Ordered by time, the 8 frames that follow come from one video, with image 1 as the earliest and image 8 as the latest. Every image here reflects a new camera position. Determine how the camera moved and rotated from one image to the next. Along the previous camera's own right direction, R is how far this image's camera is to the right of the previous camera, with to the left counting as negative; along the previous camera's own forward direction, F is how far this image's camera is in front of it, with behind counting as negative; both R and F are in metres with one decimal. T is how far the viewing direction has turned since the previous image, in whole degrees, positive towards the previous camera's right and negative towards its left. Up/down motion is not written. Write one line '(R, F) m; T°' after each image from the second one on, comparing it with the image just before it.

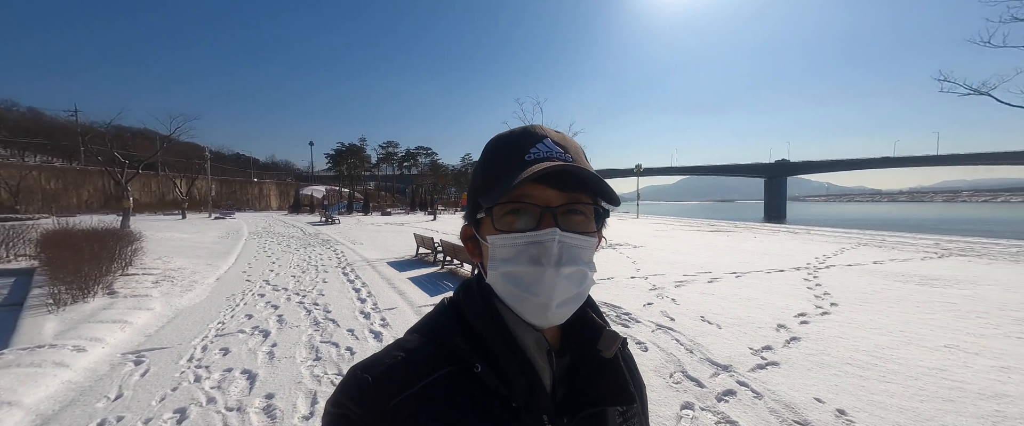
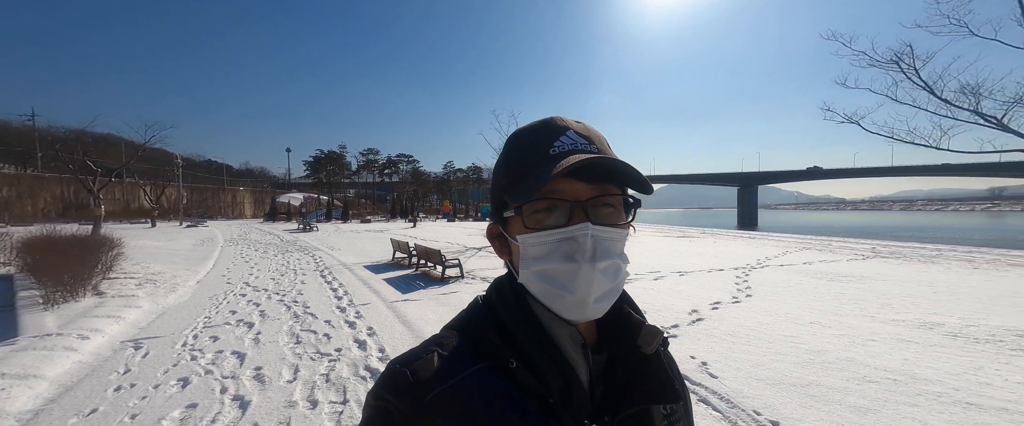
(+0.5, -0.9) m; +3°
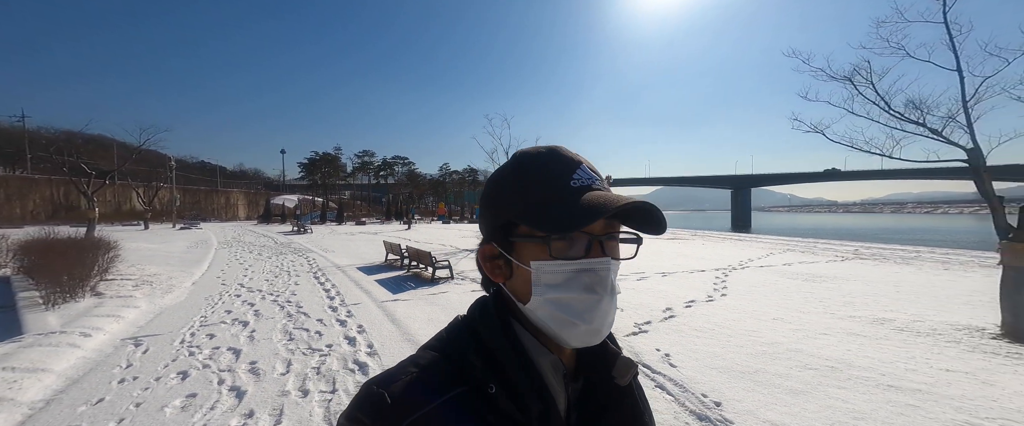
(+0.2, -0.3) m; +1°
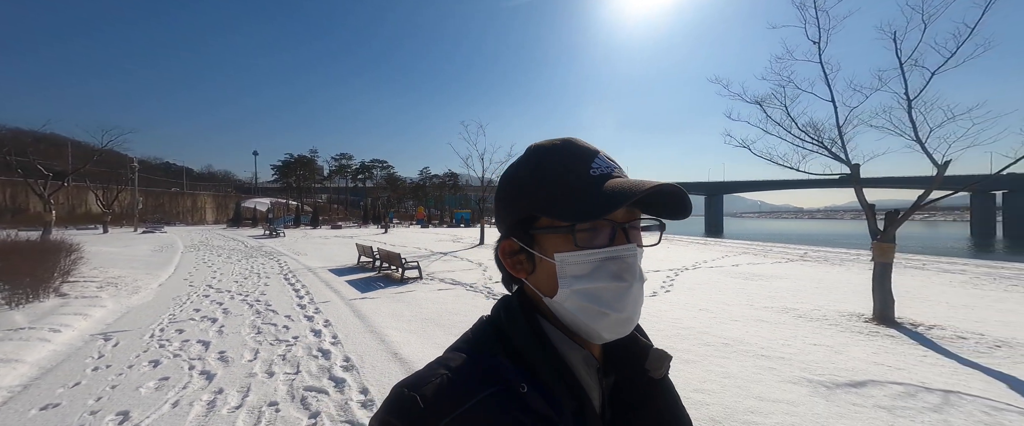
(+0.5, -0.7) m; +3°
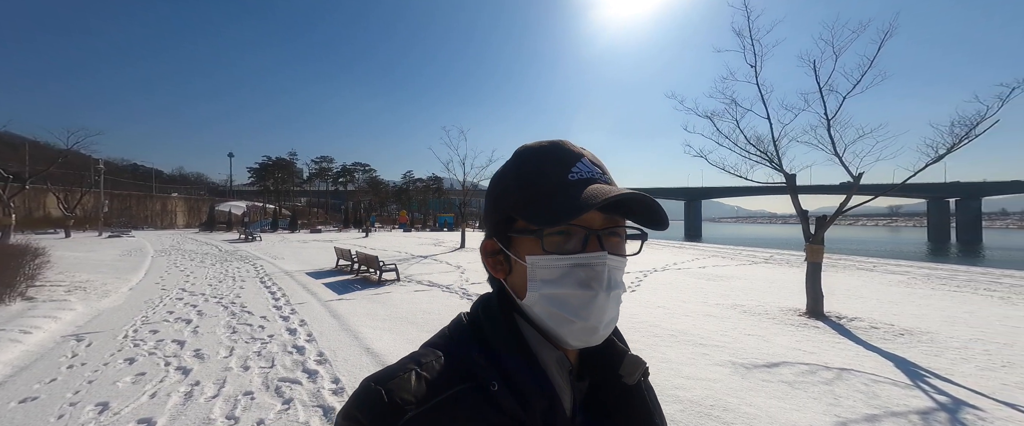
(+0.3, -0.5) m; +3°
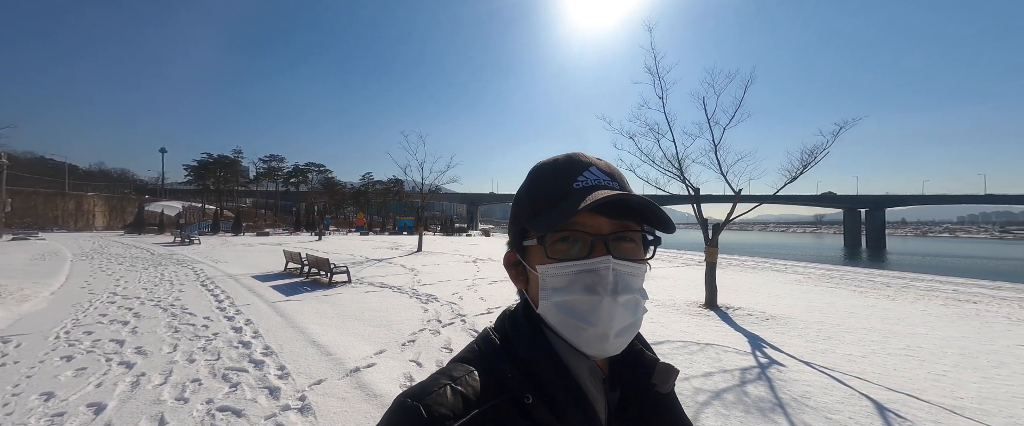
(+0.5, -0.8) m; +6°
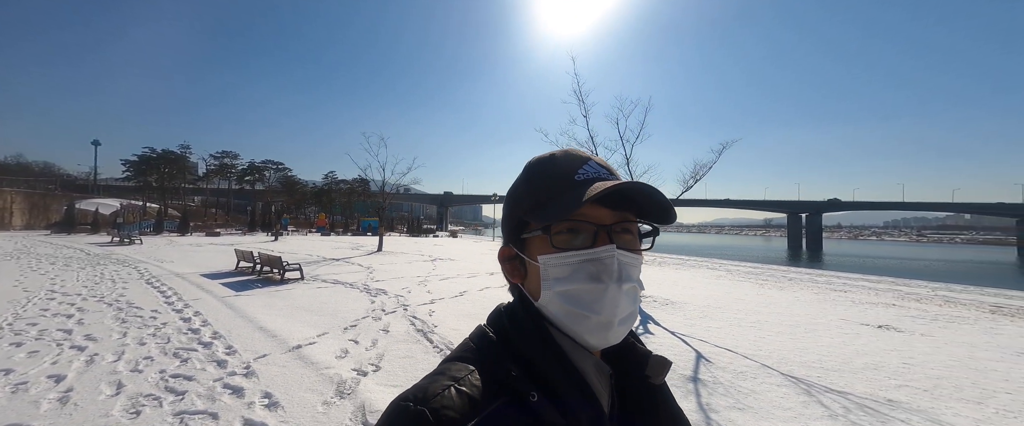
(+0.8, -1.1) m; +5°
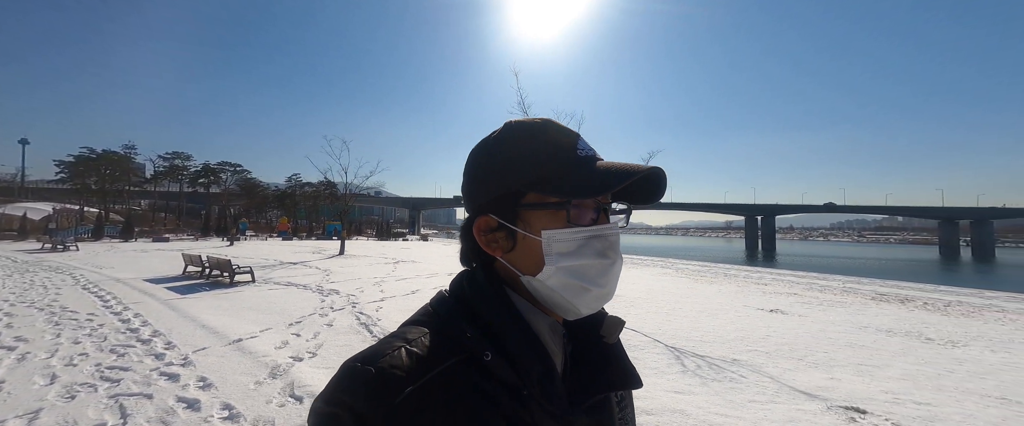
(+0.8, -0.7) m; +4°
